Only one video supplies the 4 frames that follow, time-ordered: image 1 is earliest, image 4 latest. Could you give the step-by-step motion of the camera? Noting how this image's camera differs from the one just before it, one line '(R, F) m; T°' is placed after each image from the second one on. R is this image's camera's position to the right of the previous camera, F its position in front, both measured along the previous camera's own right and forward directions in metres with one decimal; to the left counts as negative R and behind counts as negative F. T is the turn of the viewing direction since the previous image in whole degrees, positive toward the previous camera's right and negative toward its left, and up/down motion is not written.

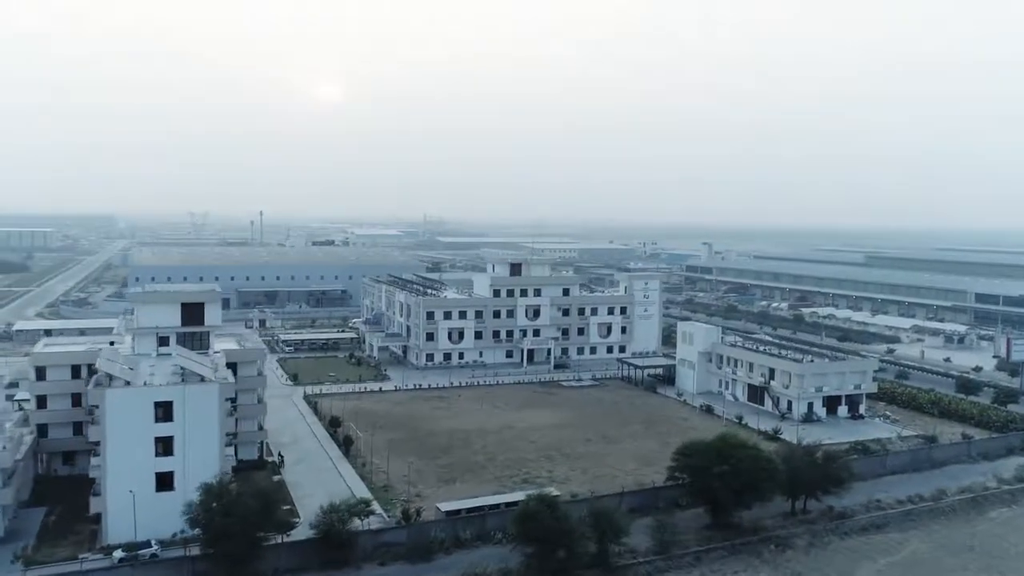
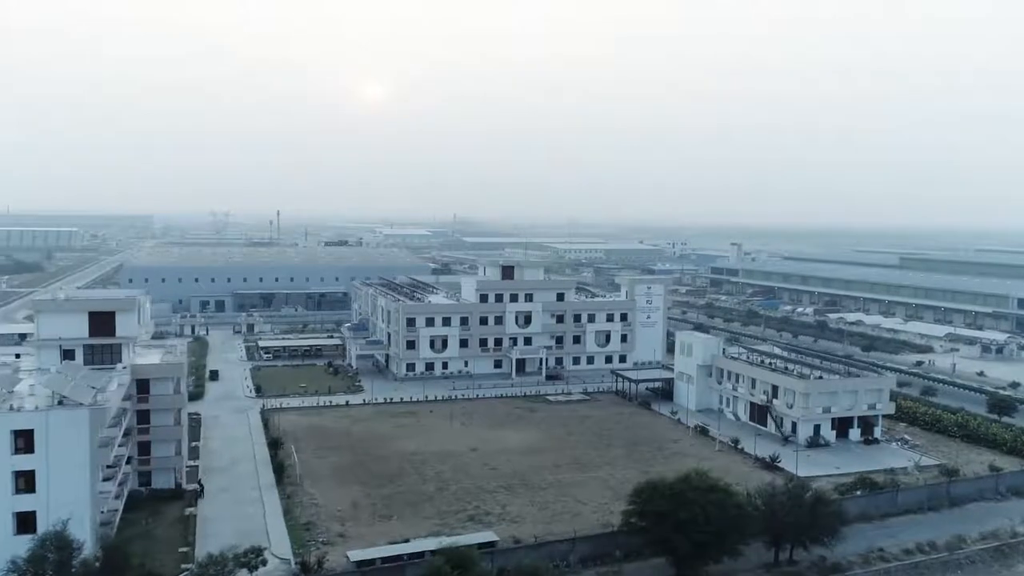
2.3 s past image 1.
(+1.3, +1.8) m; -3°
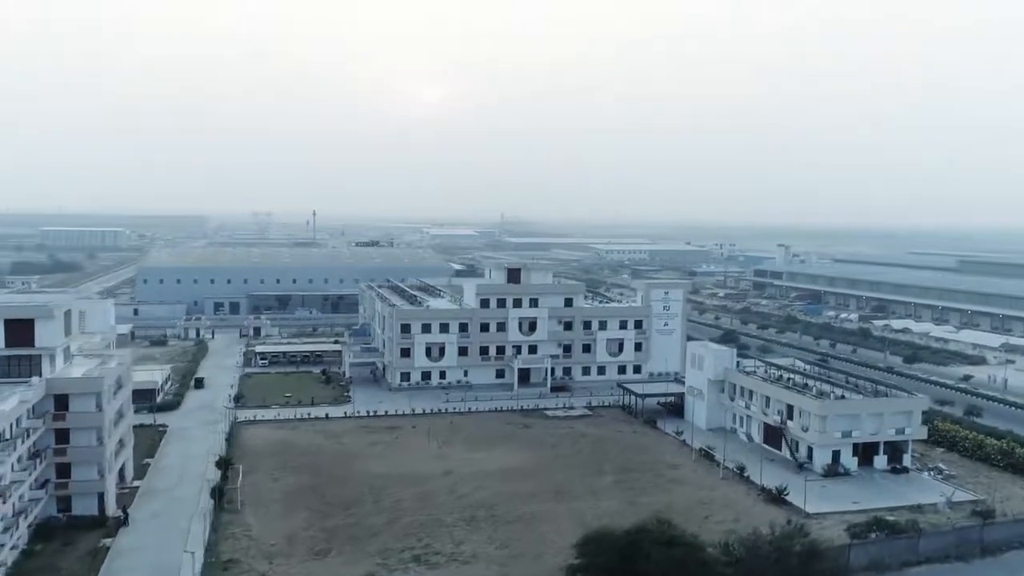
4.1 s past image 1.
(+1.3, +1.6) m; -4°
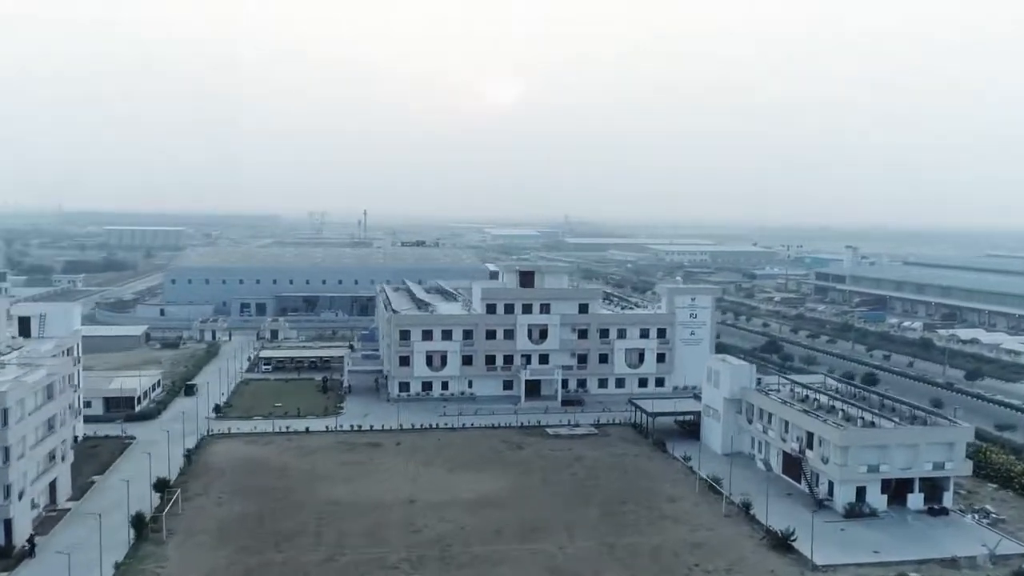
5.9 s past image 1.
(+1.5, +1.6) m; -5°
